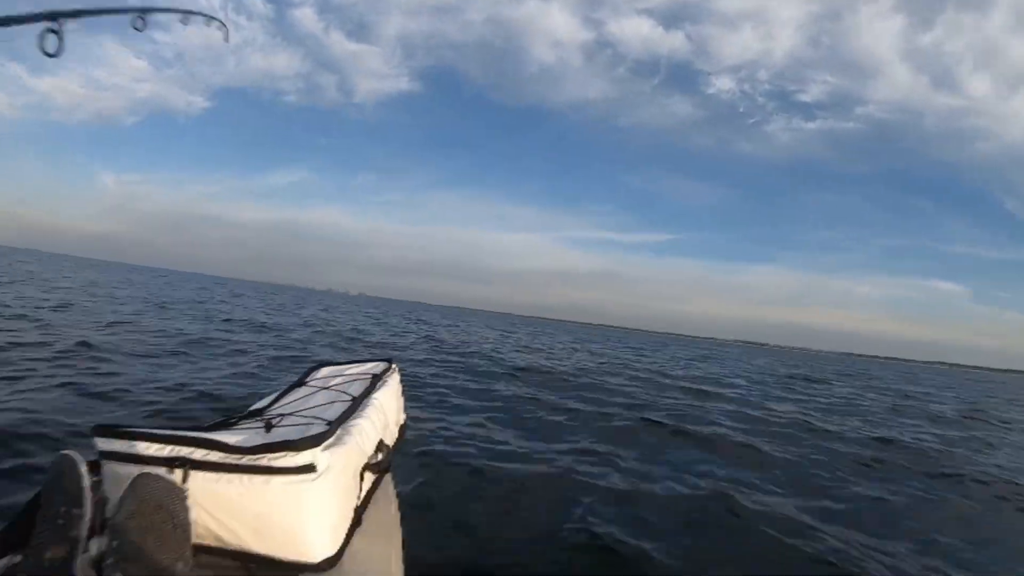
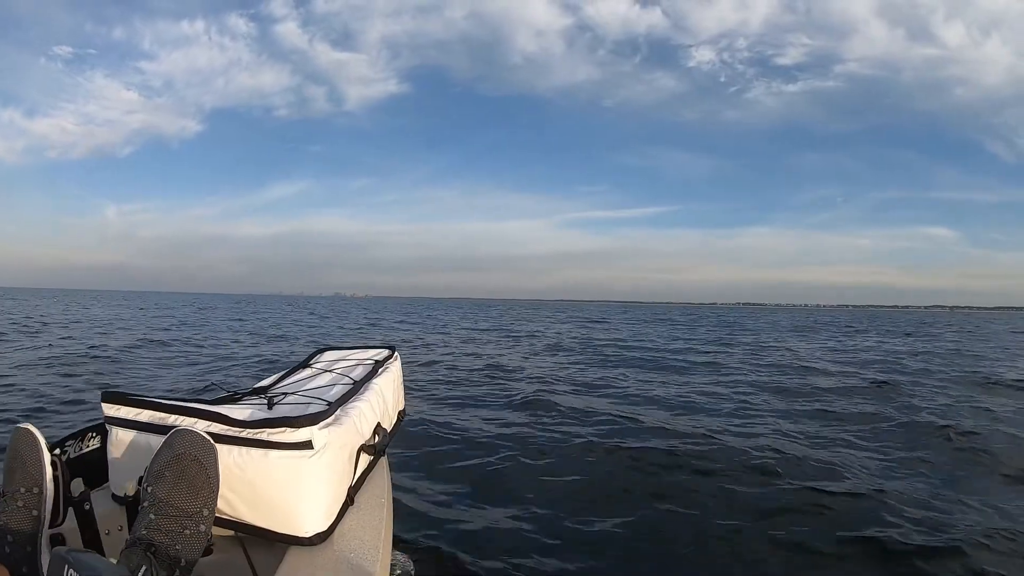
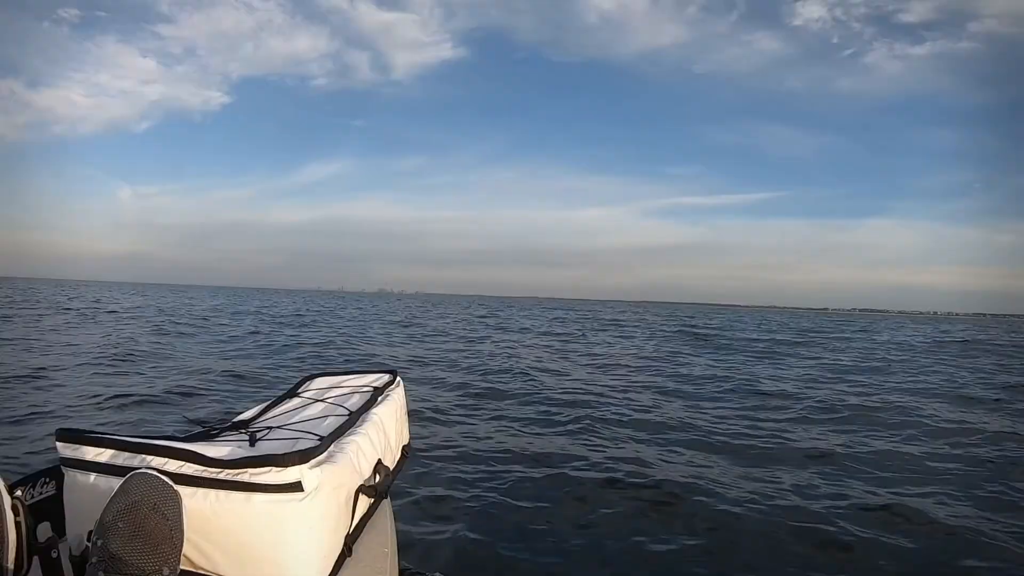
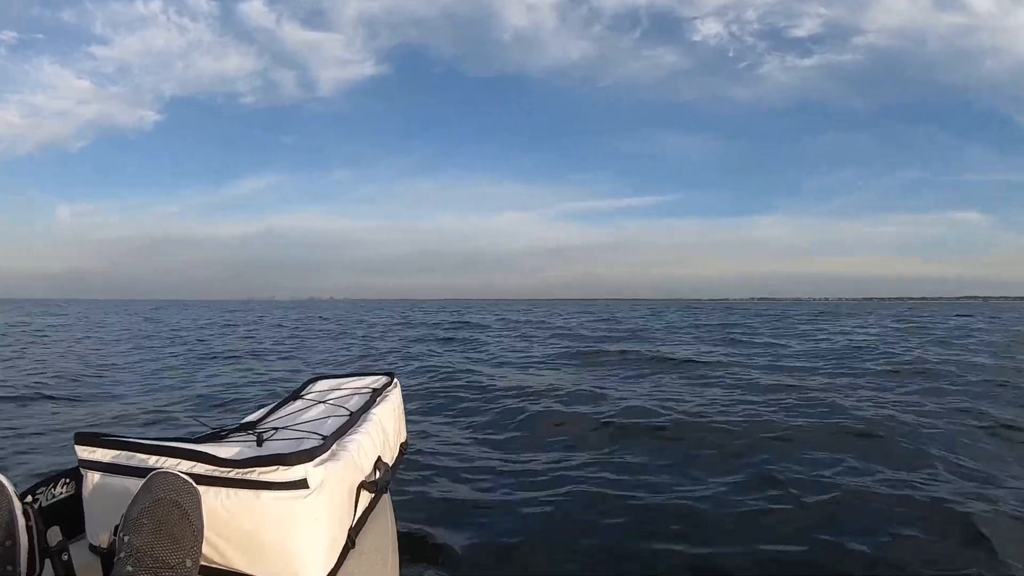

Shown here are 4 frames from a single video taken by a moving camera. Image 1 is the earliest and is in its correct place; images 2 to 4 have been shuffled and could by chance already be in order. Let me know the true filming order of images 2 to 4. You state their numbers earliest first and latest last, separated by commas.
3, 2, 4
